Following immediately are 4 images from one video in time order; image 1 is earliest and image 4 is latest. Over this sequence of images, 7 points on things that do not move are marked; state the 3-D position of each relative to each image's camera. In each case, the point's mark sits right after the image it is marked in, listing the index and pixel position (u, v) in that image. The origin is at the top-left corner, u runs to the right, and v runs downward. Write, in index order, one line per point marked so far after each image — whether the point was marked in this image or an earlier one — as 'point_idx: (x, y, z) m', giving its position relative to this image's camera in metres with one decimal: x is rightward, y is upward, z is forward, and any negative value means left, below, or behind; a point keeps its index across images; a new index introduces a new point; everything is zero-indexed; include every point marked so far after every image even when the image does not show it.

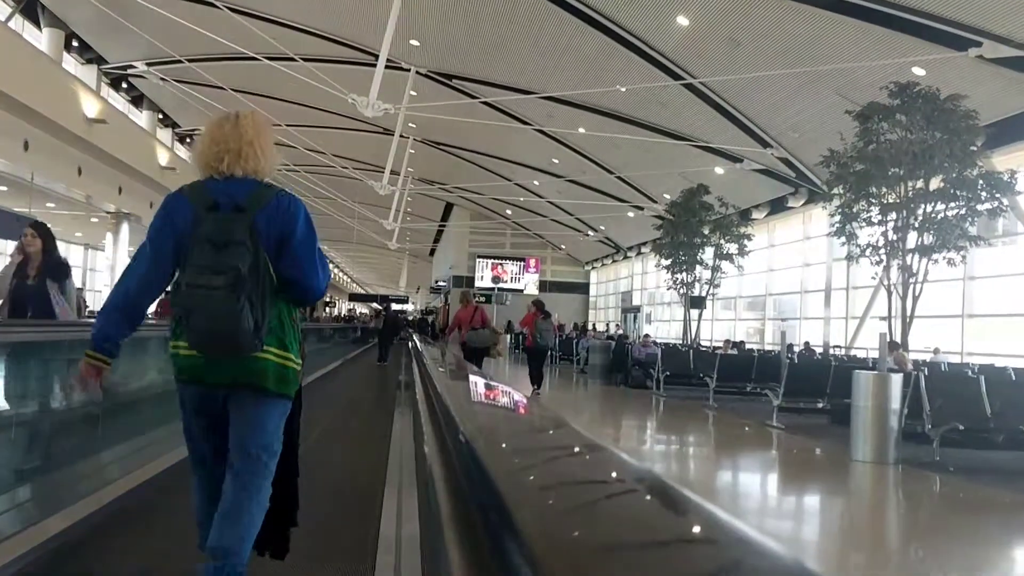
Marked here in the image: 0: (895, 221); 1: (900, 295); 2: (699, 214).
0: (+4.5, +0.8, +9.5) m
1: (+4.7, -0.1, +9.8) m
2: (+4.3, +1.7, +18.2) m
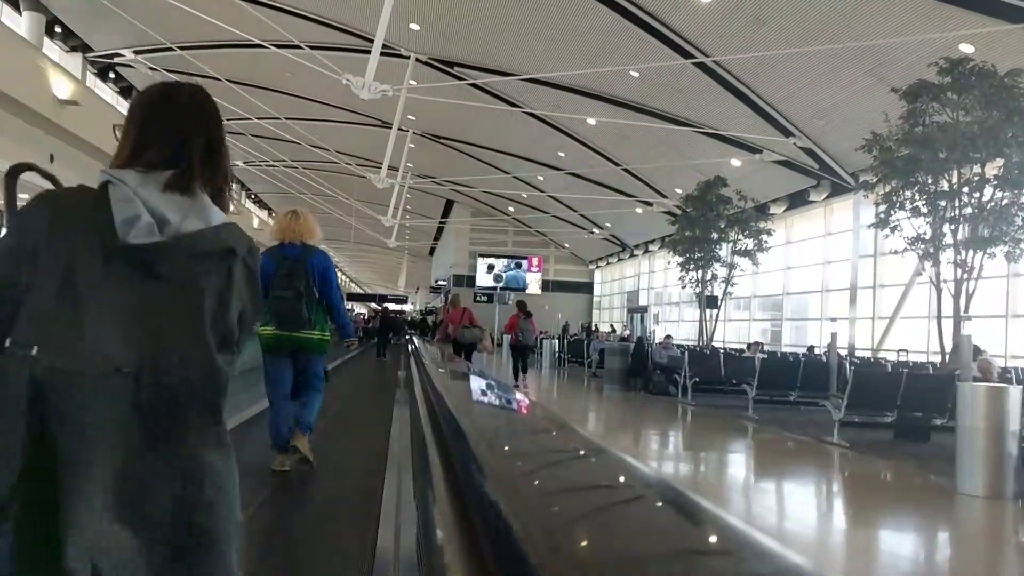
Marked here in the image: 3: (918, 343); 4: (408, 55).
0: (+4.6, +0.8, +8.6) m
1: (+4.9, -0.1, +8.9) m
2: (+4.4, +1.7, +17.3) m
3: (+8.6, -1.1, +16.9) m
4: (-2.4, +5.4, +18.5) m
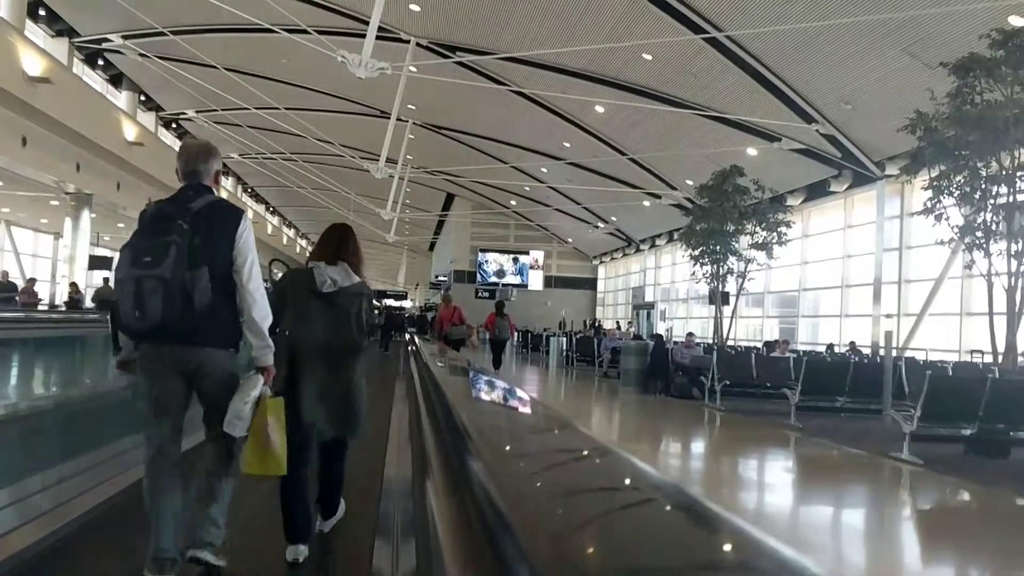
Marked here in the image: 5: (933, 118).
0: (+4.7, +0.9, +7.8) m
1: (+5.0, 0.0, +8.1) m
2: (+4.5, +1.8, +16.5) m
3: (+8.7, -1.1, +16.1) m
4: (-2.3, +5.5, +17.7) m
5: (+4.4, +1.8, +8.4) m
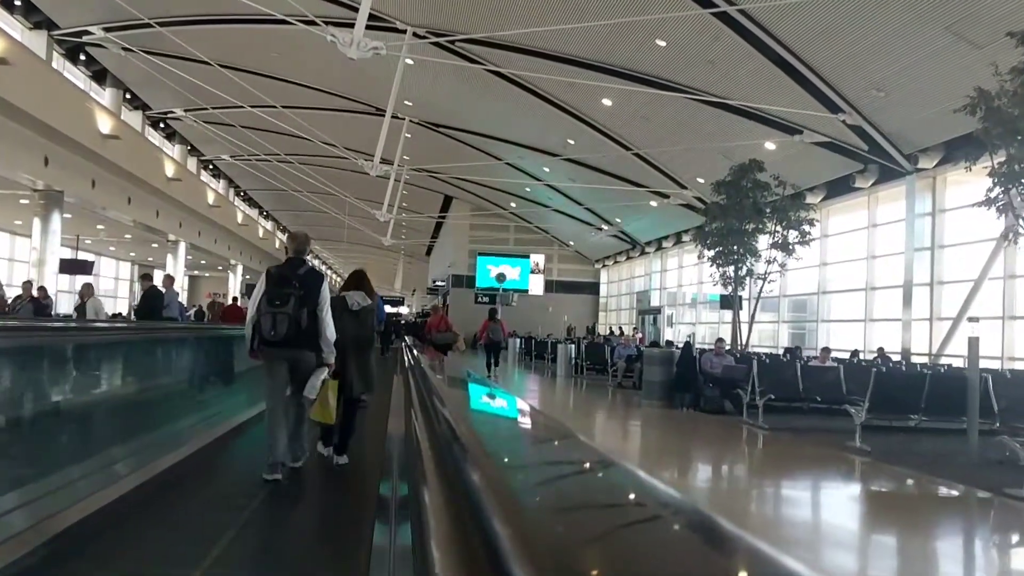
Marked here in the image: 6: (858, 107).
0: (+4.8, +0.9, +6.9) m
1: (+5.0, 0.0, +7.2) m
2: (+4.6, +1.8, +15.6) m
3: (+8.8, -1.1, +15.2) m
4: (-2.3, +5.4, +16.8) m
5: (+4.5, +1.8, +7.5) m
6: (+6.1, +3.2, +14.4) m
